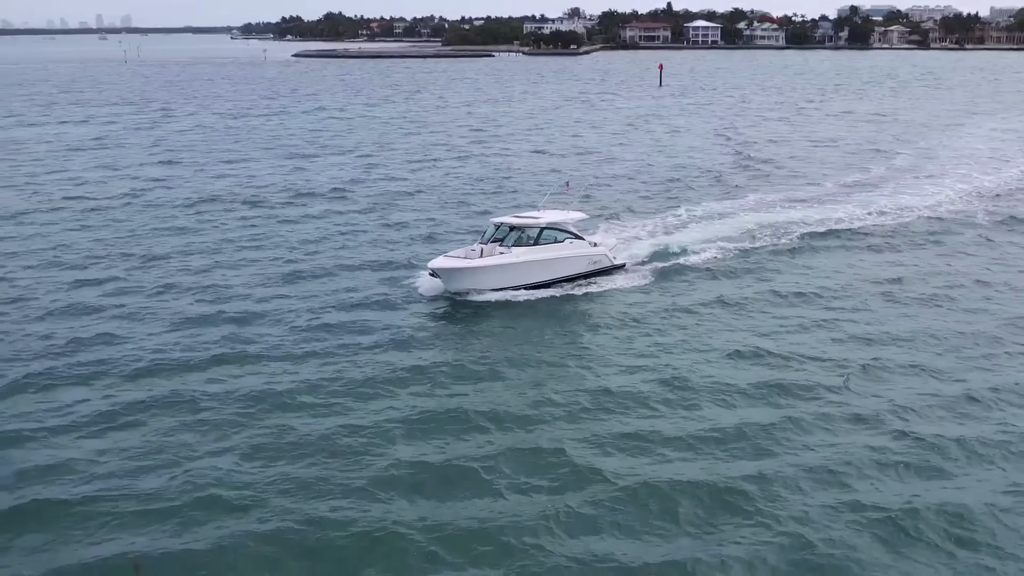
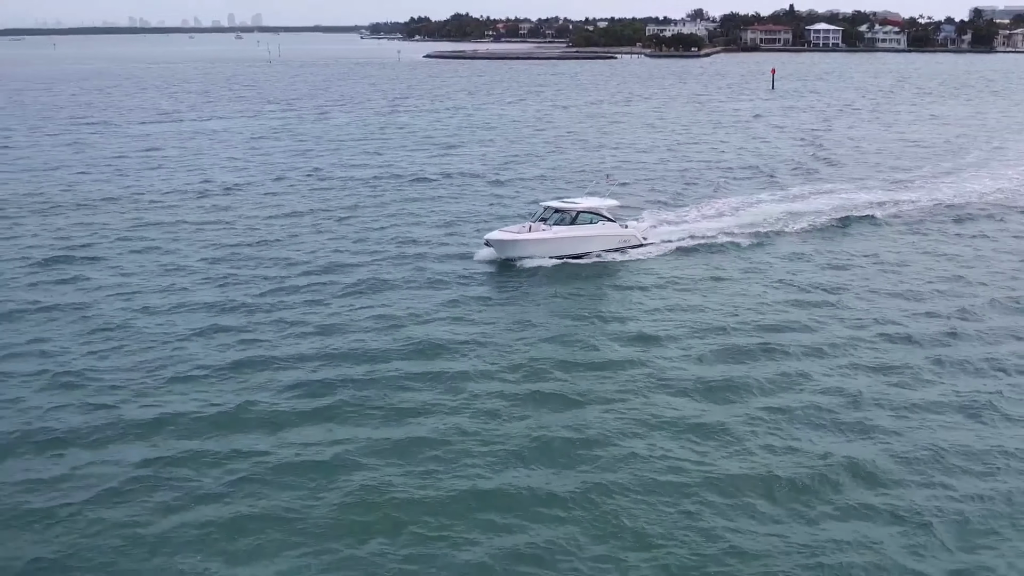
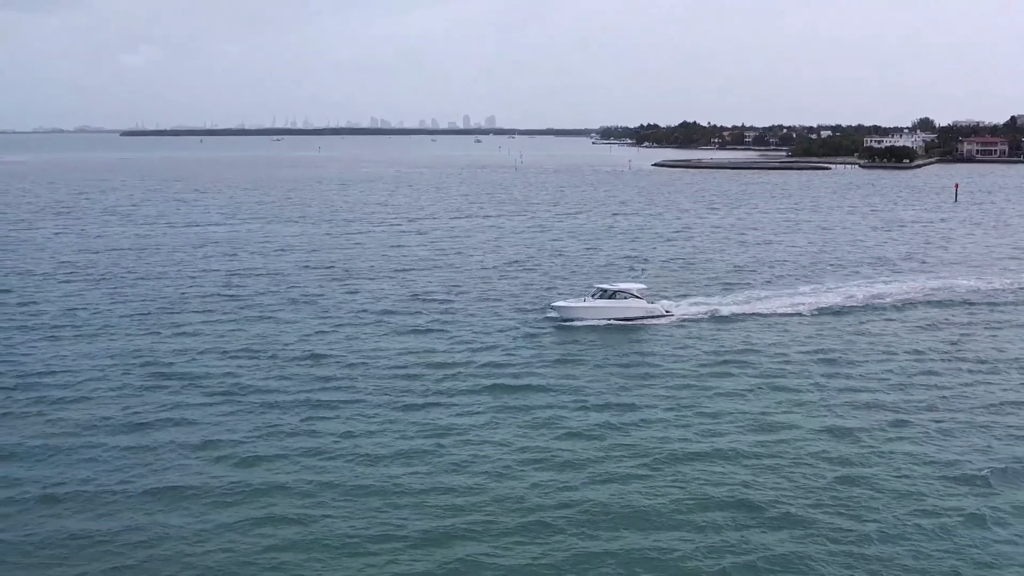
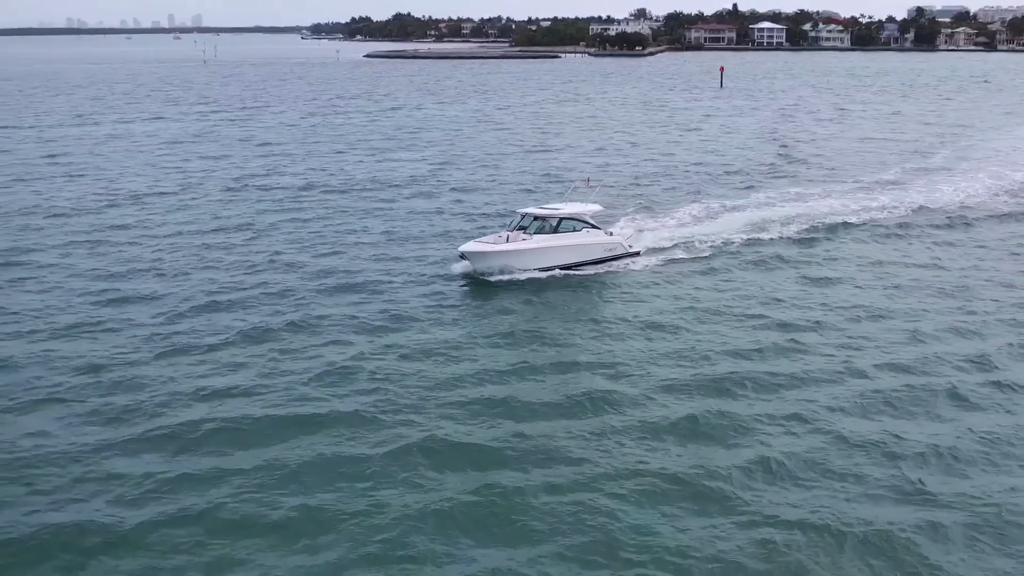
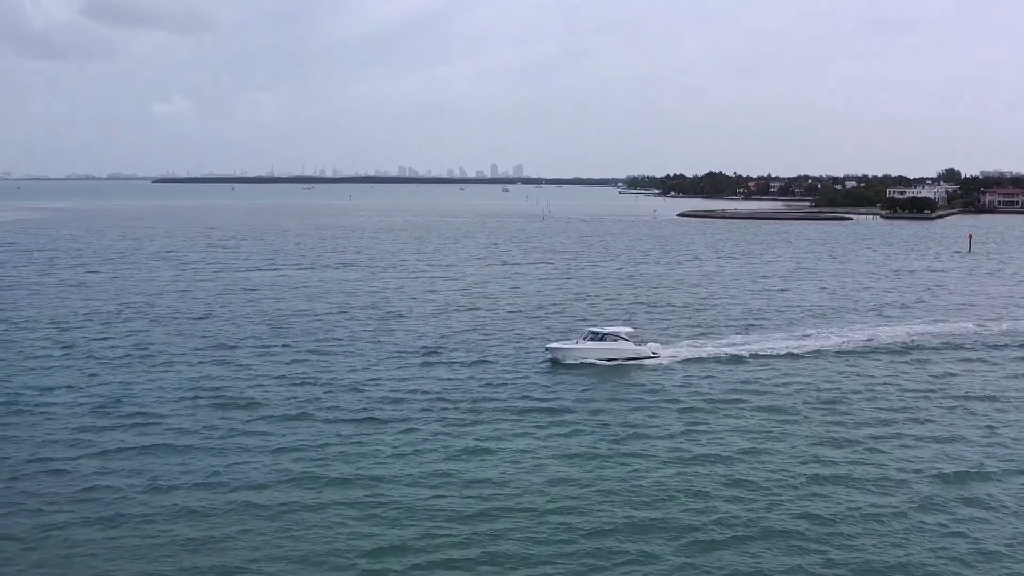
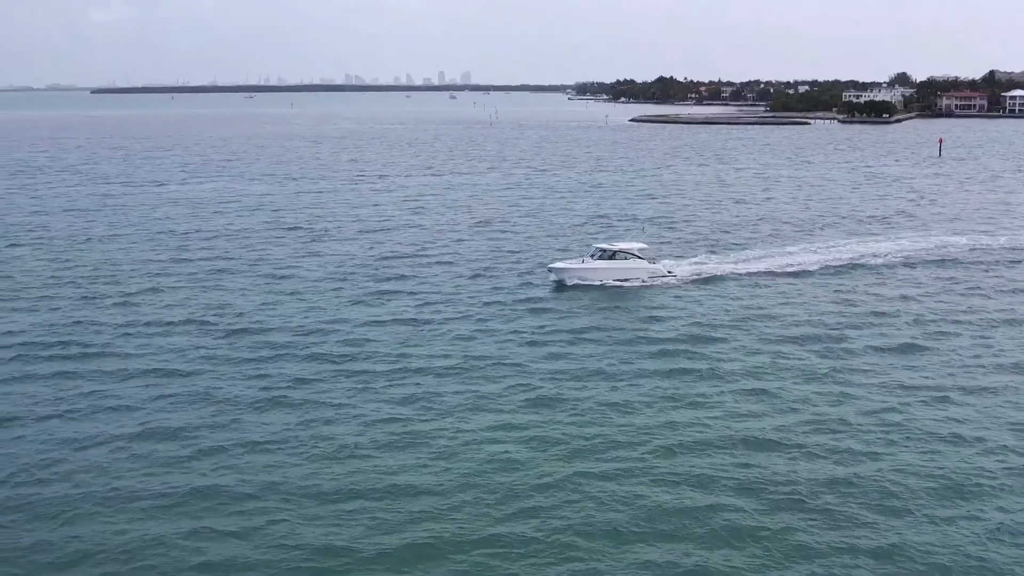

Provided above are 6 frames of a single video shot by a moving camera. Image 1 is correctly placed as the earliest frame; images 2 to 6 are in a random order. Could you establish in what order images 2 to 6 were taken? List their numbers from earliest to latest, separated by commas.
4, 2, 6, 3, 5
